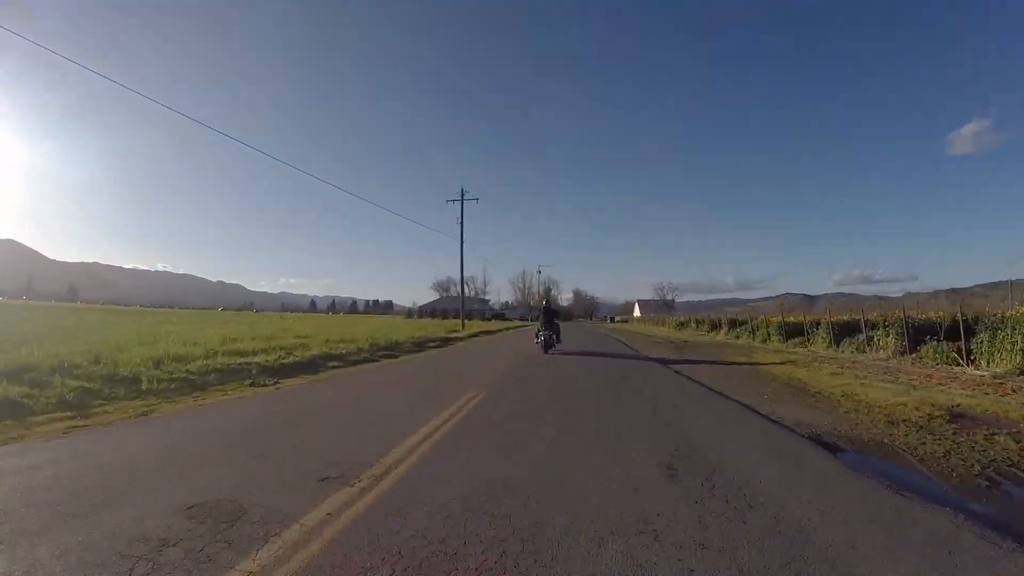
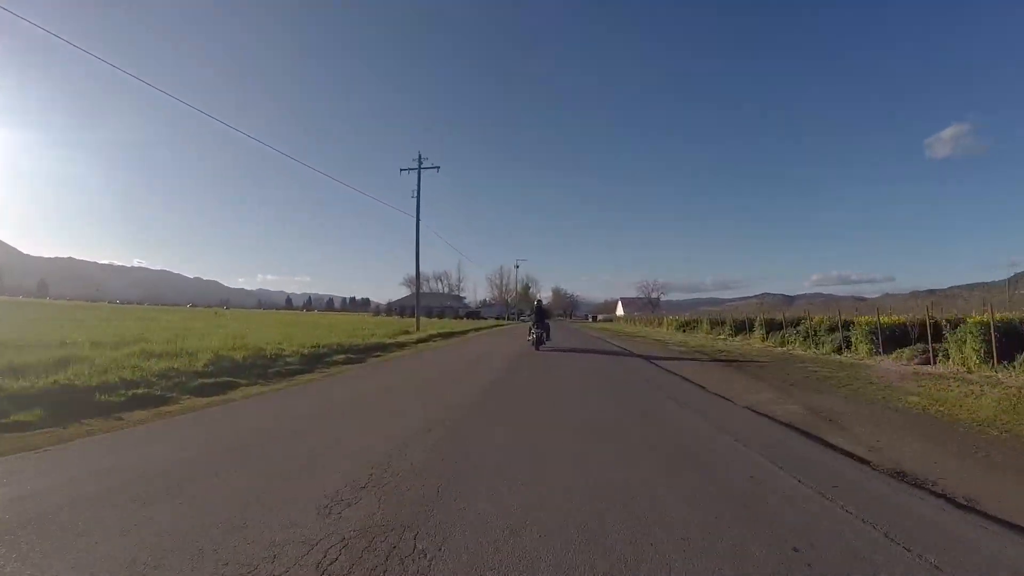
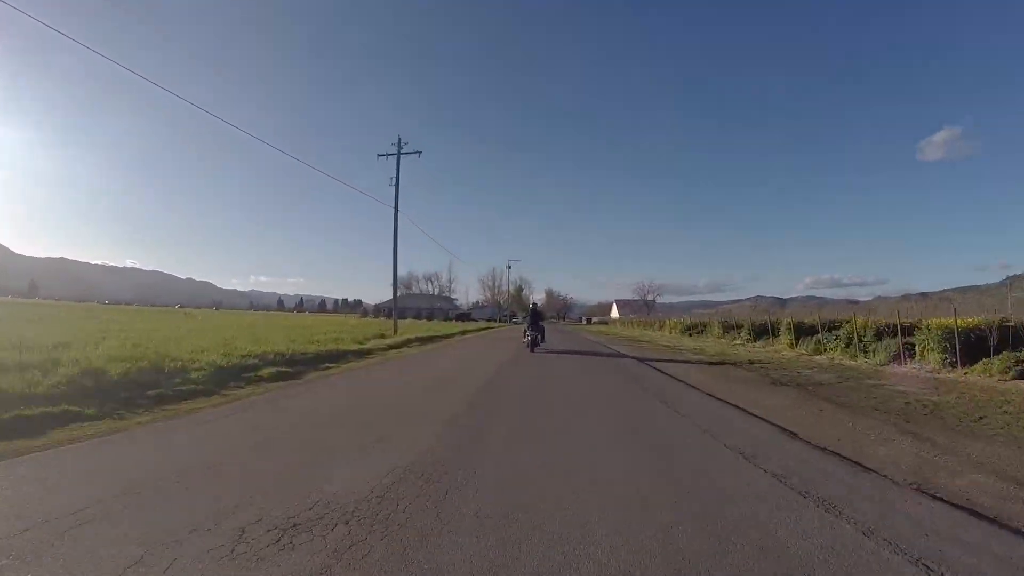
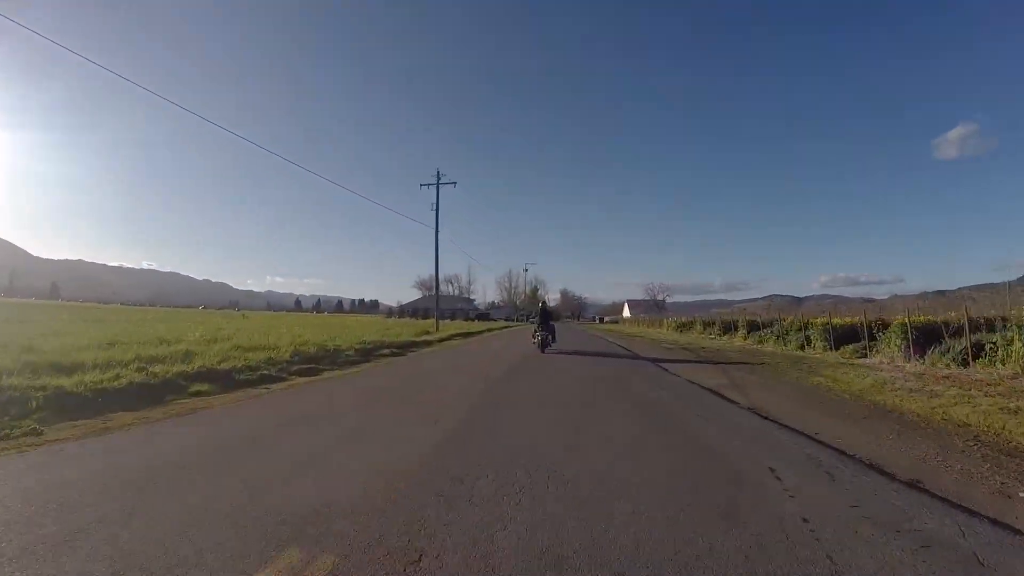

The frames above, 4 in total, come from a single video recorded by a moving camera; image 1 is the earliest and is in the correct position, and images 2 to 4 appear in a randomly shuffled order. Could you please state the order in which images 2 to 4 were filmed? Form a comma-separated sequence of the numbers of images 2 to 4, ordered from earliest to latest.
4, 2, 3
